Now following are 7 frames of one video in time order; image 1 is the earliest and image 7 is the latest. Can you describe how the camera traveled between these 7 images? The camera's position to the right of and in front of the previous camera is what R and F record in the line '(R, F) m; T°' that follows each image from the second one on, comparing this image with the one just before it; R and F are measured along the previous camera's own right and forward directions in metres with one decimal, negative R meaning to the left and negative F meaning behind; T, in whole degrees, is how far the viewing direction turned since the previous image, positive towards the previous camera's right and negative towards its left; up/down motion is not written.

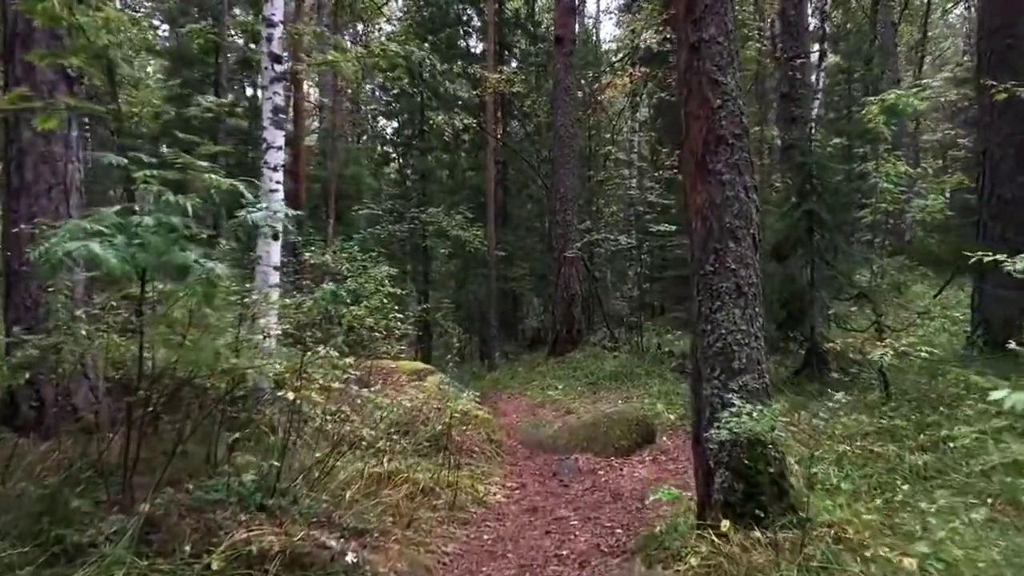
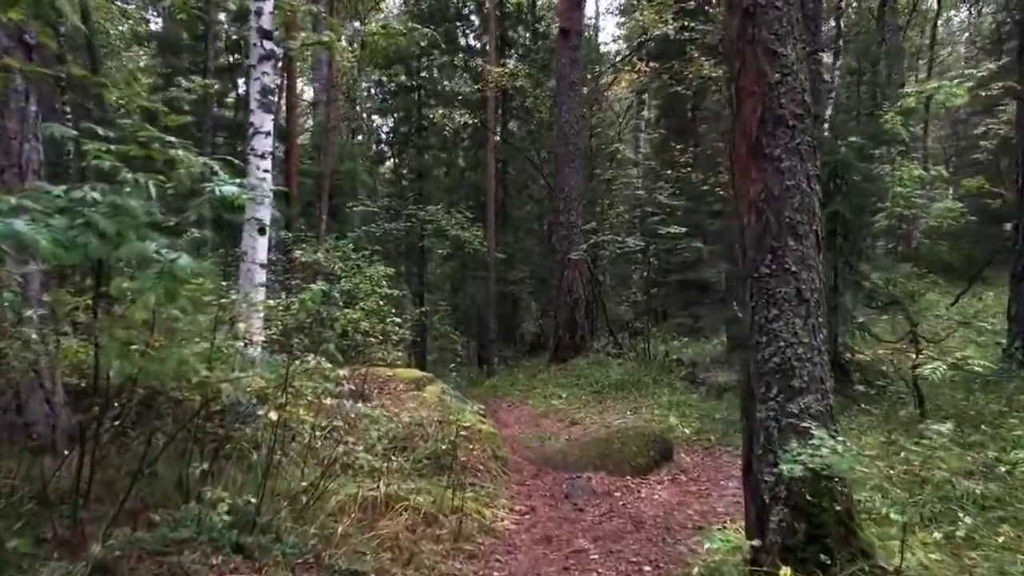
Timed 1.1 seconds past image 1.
(-0.1, +0.7) m; 0°
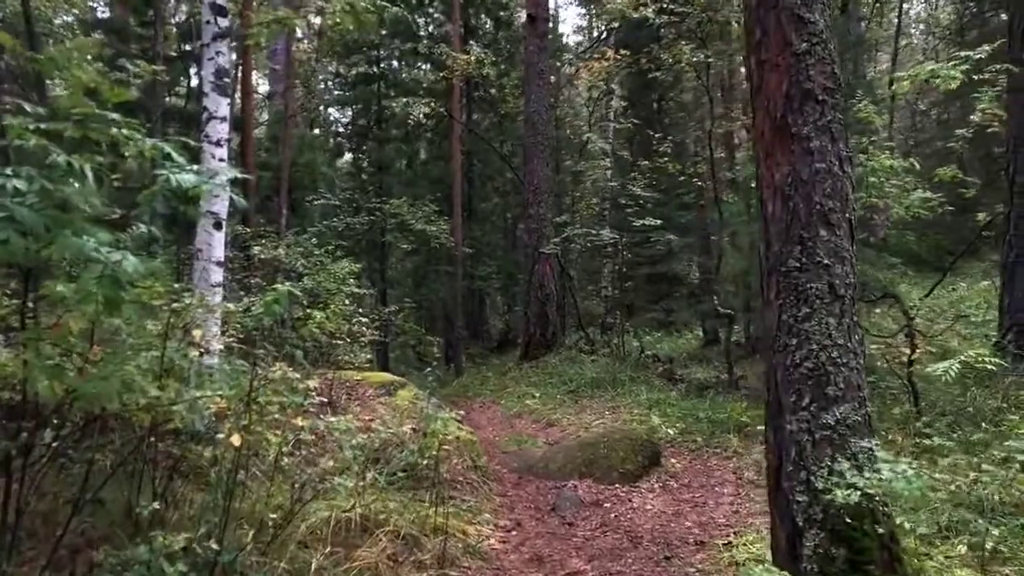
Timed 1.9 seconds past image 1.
(-0.1, +0.5) m; +2°
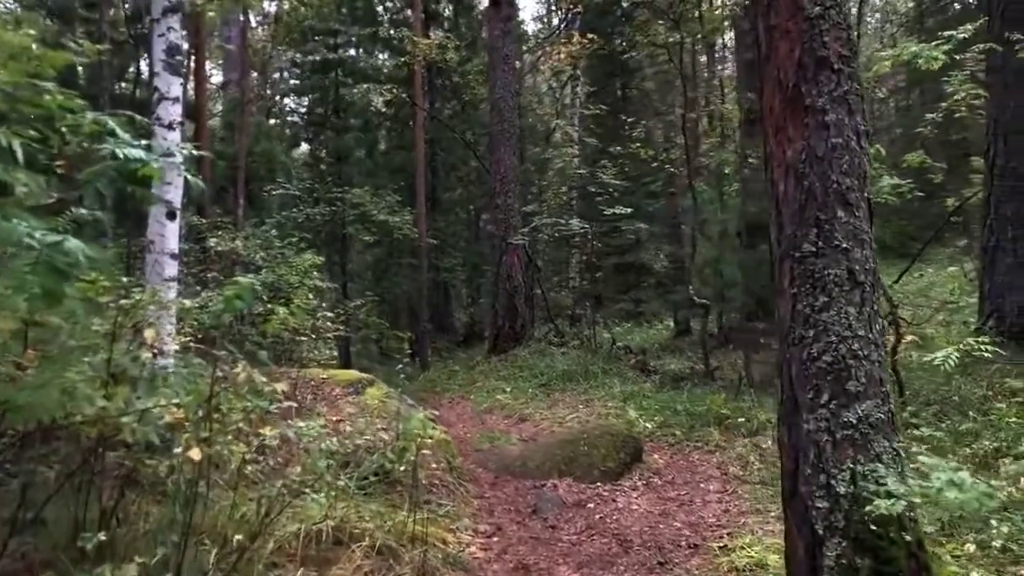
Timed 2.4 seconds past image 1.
(-0.1, +0.4) m; +2°
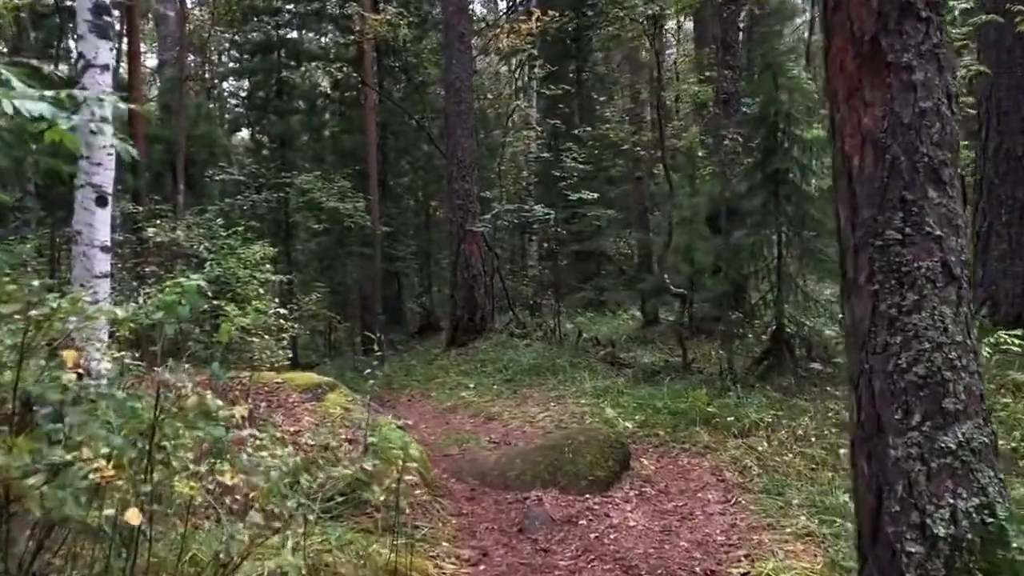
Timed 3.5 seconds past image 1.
(-0.2, +0.7) m; +3°
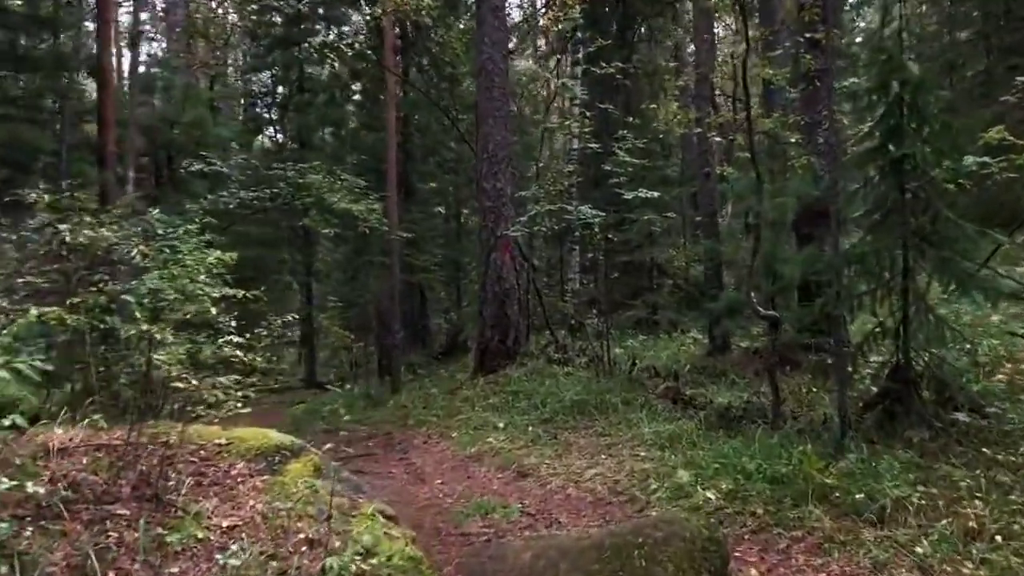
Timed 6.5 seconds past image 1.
(-0.1, +2.1) m; -2°
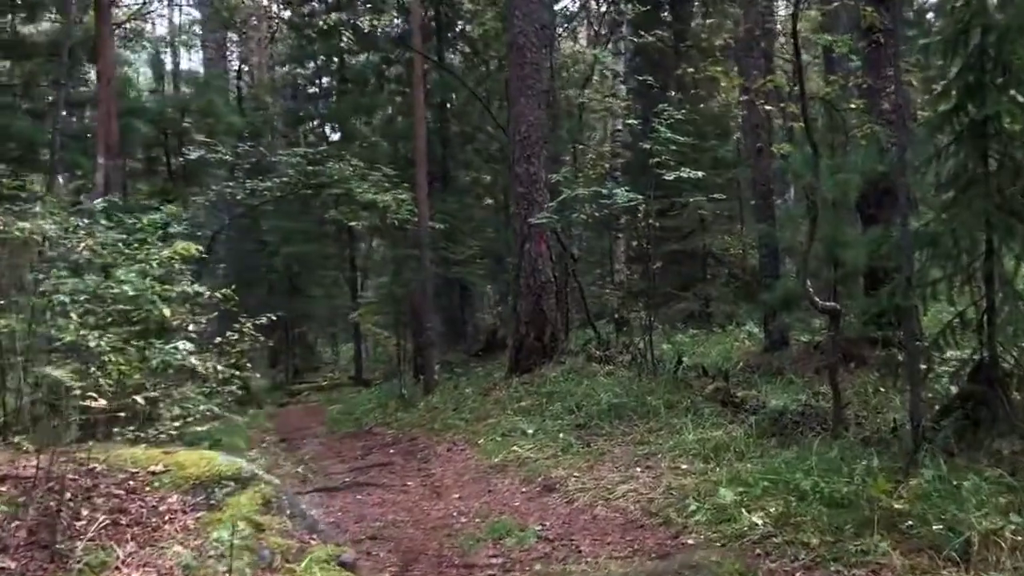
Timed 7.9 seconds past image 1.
(+0.3, +0.9) m; -4°
